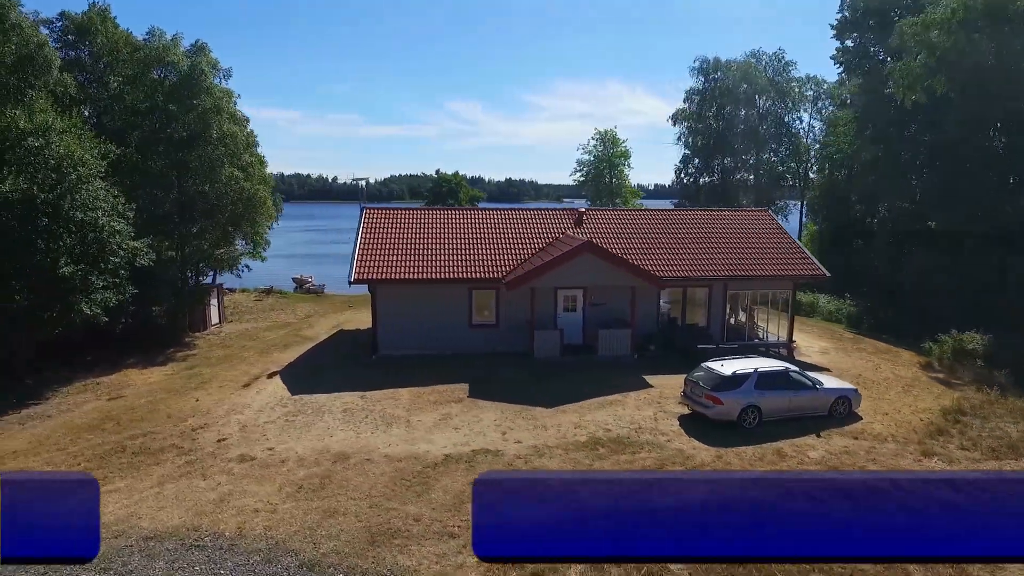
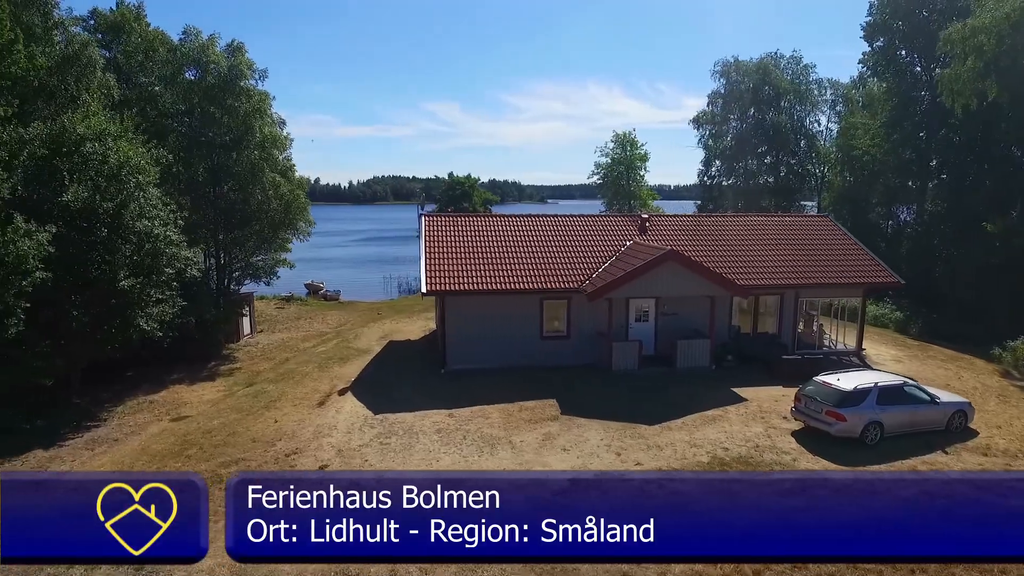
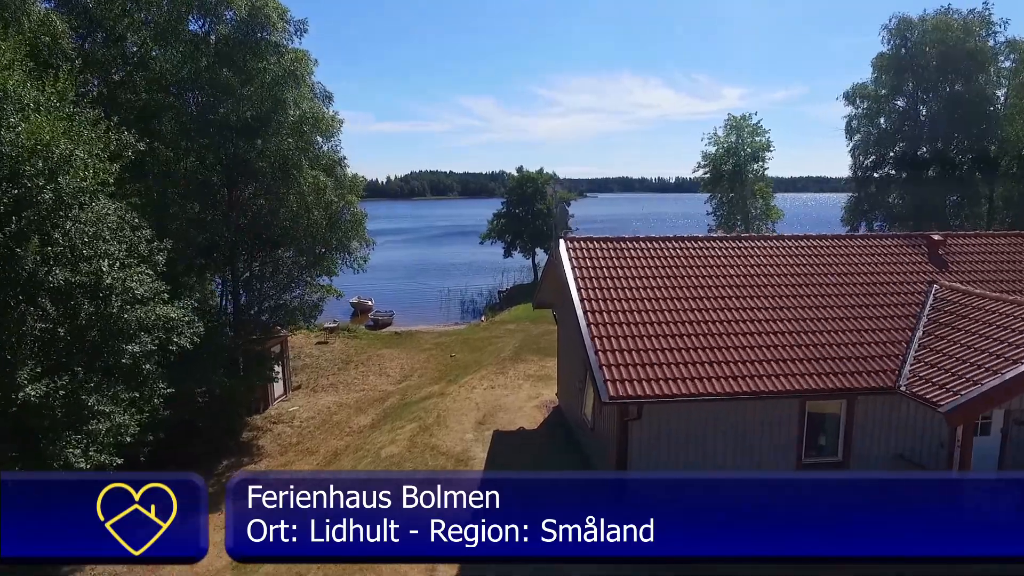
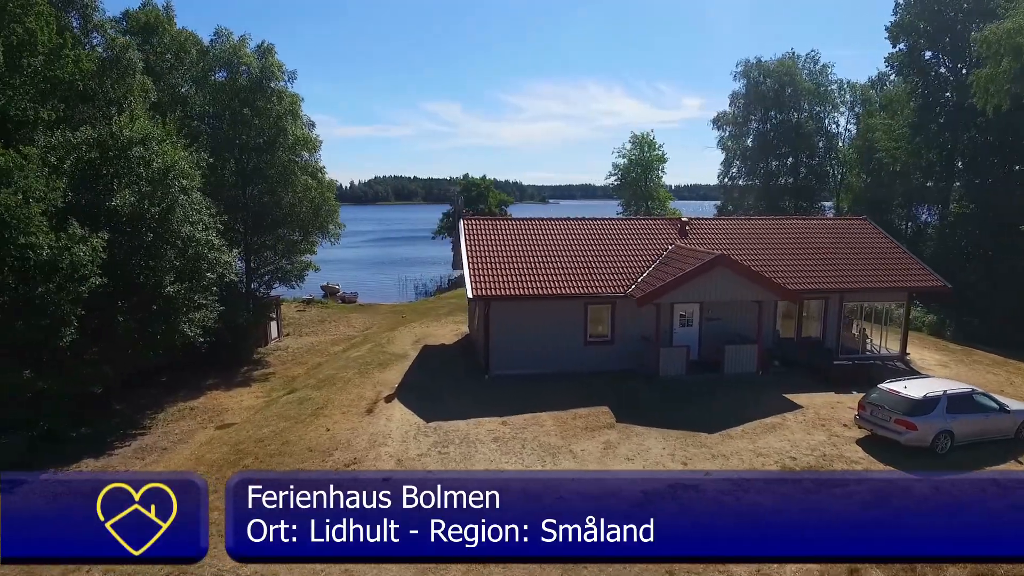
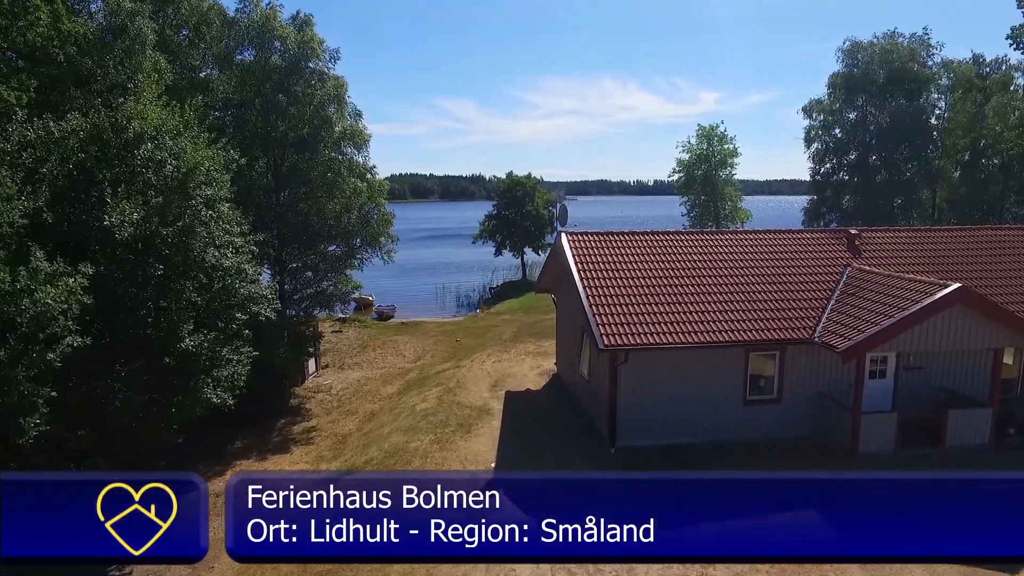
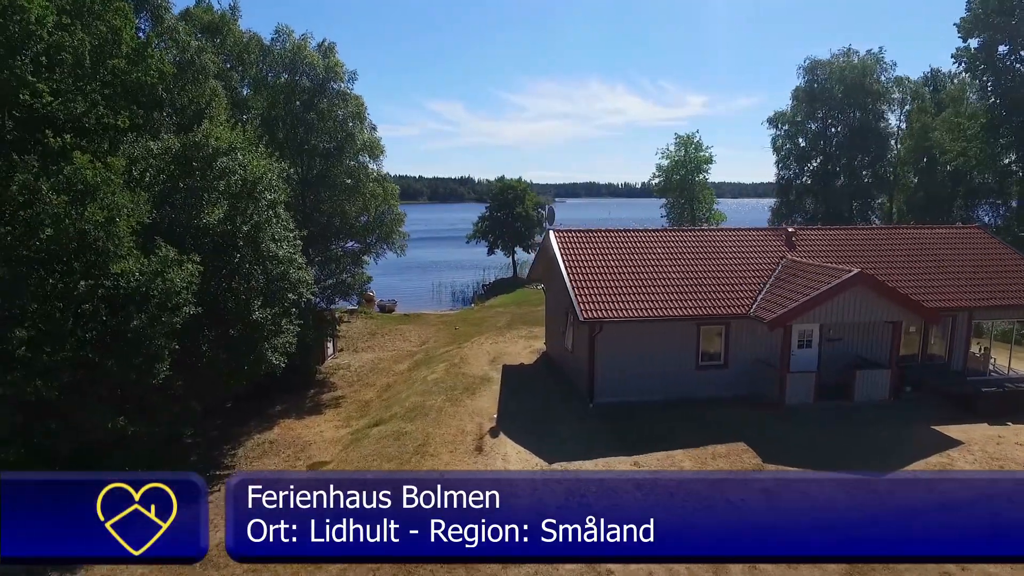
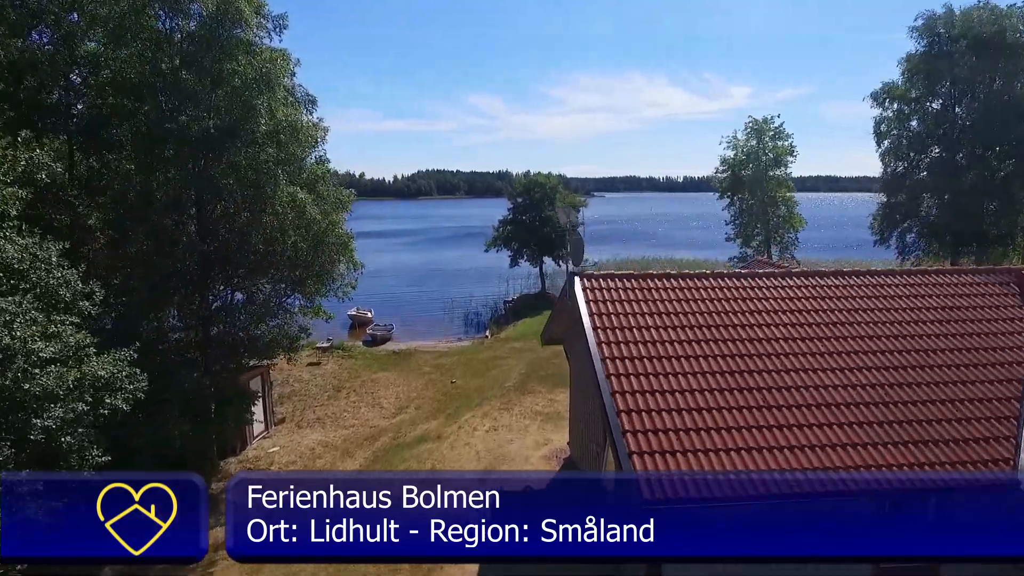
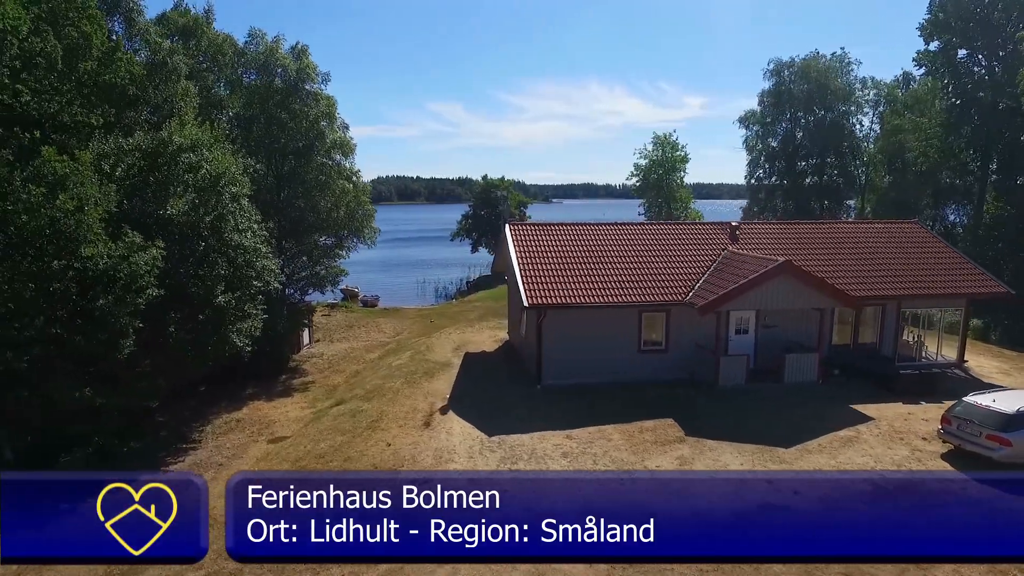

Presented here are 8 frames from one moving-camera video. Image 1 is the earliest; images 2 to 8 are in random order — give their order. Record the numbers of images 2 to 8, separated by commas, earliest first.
2, 4, 8, 6, 5, 3, 7
